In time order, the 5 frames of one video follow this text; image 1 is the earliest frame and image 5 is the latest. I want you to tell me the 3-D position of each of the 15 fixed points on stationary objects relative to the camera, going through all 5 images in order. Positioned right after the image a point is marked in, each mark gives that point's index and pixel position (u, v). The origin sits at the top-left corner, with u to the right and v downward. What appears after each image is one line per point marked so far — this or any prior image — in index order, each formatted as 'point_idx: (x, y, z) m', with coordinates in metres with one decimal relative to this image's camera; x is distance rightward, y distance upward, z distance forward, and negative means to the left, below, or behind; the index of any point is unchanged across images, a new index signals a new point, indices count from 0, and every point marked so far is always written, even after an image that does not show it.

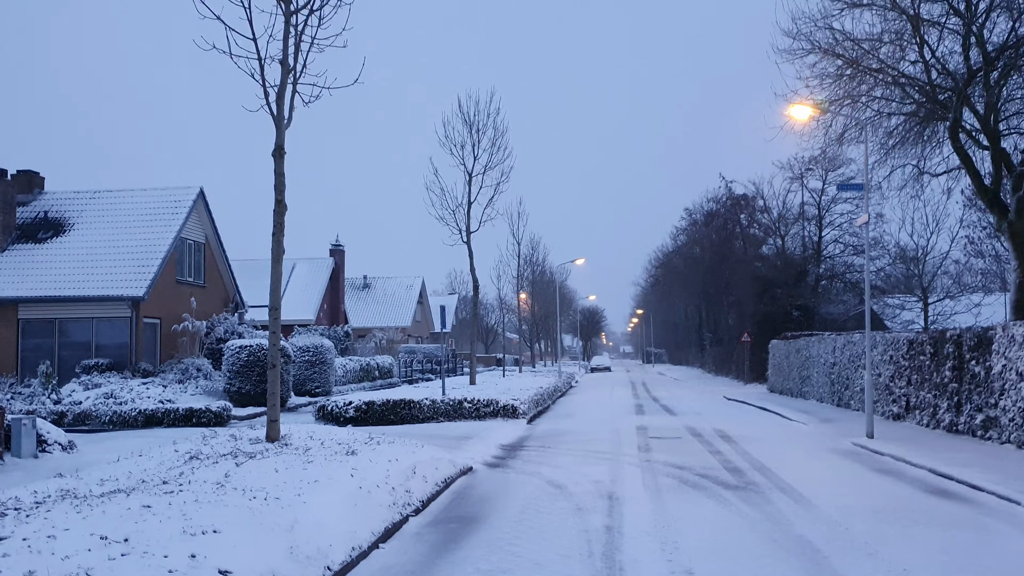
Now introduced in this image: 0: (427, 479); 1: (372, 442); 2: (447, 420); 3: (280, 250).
0: (-1.0, -2.2, +9.6) m
1: (-1.8, -2.0, +10.8) m
2: (-1.5, -3.1, +19.4) m
3: (-3.1, +0.5, +10.9) m
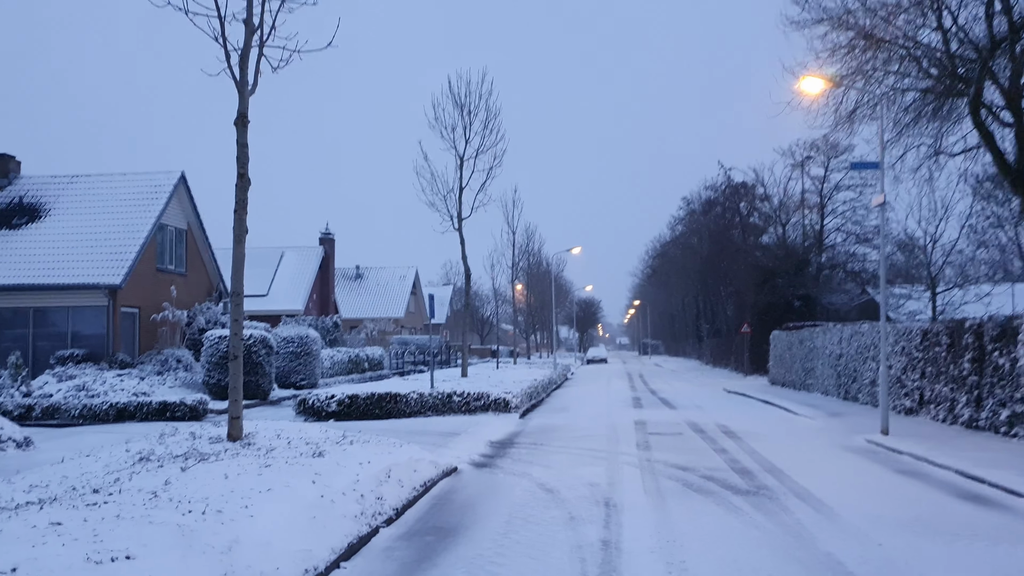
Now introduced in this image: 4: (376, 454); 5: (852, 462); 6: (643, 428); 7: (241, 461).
0: (-1.1, -2.0, +8.7) m
1: (-2.0, -1.8, +9.8) m
2: (-1.7, -2.8, +18.5) m
3: (-3.2, +0.7, +9.9) m
4: (-1.5, -1.8, +9.1) m
5: (+4.9, -2.5, +11.9) m
6: (+2.5, -2.6, +15.6) m
7: (-2.6, -1.7, +8.0) m
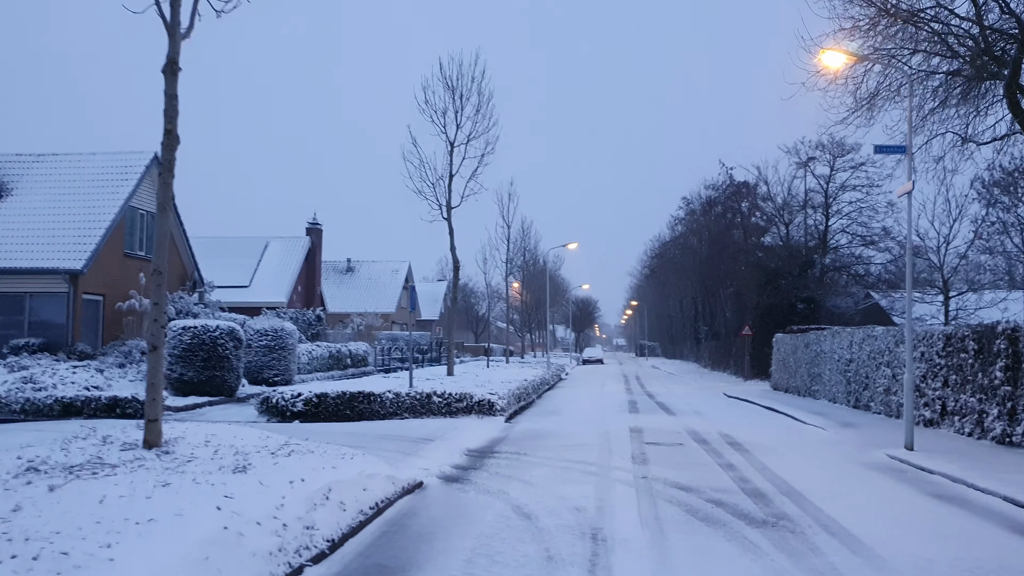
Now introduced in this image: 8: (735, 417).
0: (-1.4, -1.9, +7.1) m
1: (-2.3, -1.6, +8.2) m
2: (-2.0, -2.6, +16.9) m
3: (-3.4, +0.9, +8.3) m
4: (-1.8, -1.7, +7.6) m
5: (+4.6, -2.4, +10.3) m
6: (+2.2, -2.5, +14.1) m
7: (-2.9, -1.5, +6.4) m
8: (+5.1, -3.0, +19.0) m
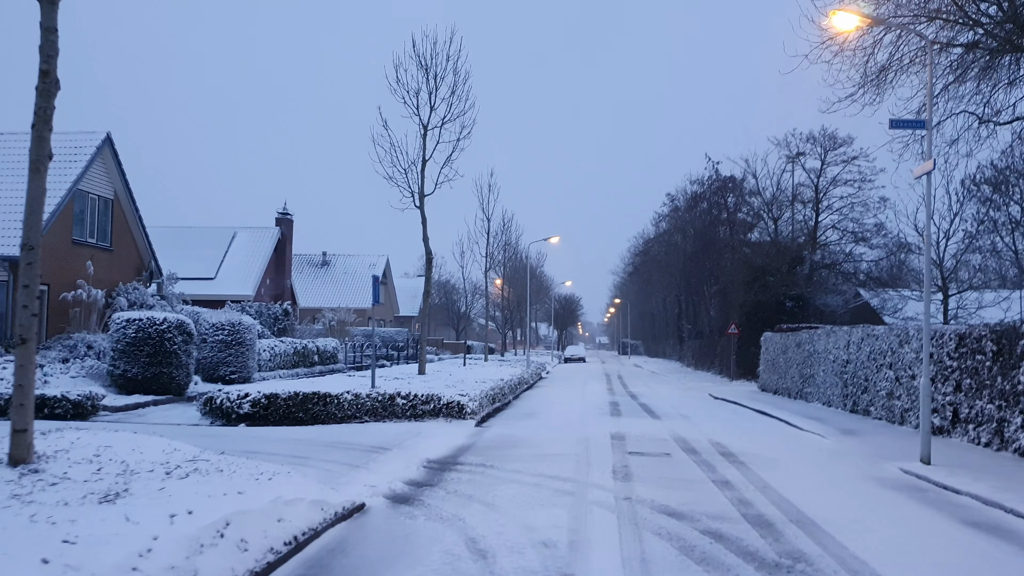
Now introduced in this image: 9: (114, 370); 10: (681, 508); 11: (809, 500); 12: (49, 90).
0: (-1.8, -1.7, +5.5) m
1: (-2.6, -1.5, +6.7) m
2: (-2.6, -2.4, +15.3) m
3: (-3.8, +1.1, +6.7) m
4: (-2.1, -1.5, +6.0) m
5: (+4.2, -2.3, +8.9) m
6: (+1.7, -2.4, +12.6) m
7: (-3.2, -1.3, +4.9) m
8: (+4.5, -2.8, +17.6) m
9: (-8.9, -1.8, +18.6) m
10: (+1.6, -2.1, +8.0) m
11: (+3.2, -2.3, +8.9) m
12: (-3.8, +1.6, +6.8) m
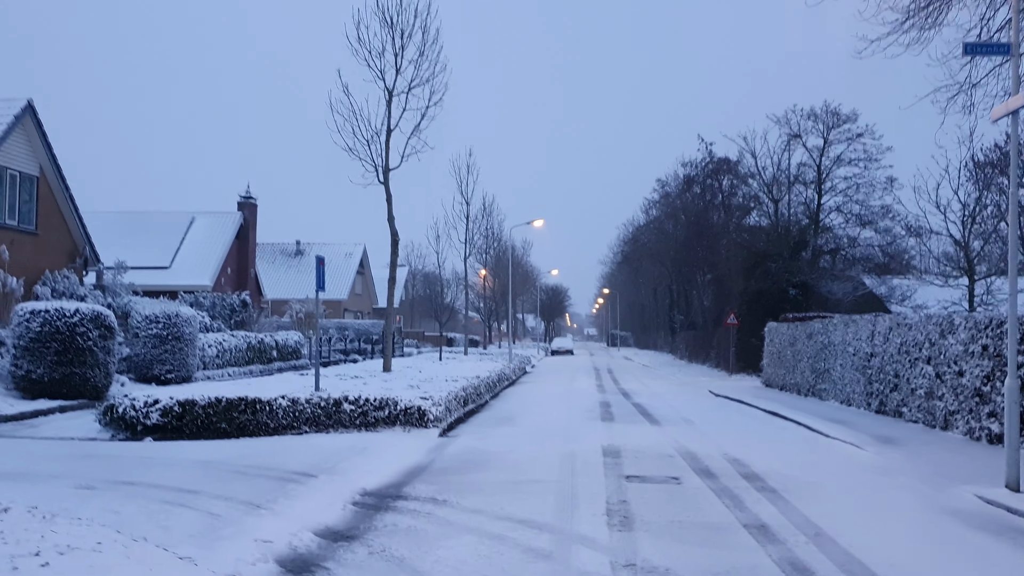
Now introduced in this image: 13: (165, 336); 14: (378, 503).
0: (-2.1, -1.5, +2.8) m
1: (-3.0, -1.3, +3.9) m
2: (-3.0, -2.2, +12.6) m
3: (-4.1, +1.3, +3.9) m
4: (-2.5, -1.3, +3.3) m
5: (+3.8, -2.1, +6.3) m
6: (+1.3, -2.1, +9.9) m
7: (-3.5, -1.1, +2.1) m
8: (+4.1, -2.5, +15.0) m
9: (-9.4, -1.6, +15.8) m
10: (+1.3, -1.9, +5.4) m
11: (+2.8, -2.0, +6.3) m
12: (-4.1, +1.8, +4.0) m
13: (-8.0, -1.1, +19.2) m
14: (-1.3, -2.0, +7.8) m
